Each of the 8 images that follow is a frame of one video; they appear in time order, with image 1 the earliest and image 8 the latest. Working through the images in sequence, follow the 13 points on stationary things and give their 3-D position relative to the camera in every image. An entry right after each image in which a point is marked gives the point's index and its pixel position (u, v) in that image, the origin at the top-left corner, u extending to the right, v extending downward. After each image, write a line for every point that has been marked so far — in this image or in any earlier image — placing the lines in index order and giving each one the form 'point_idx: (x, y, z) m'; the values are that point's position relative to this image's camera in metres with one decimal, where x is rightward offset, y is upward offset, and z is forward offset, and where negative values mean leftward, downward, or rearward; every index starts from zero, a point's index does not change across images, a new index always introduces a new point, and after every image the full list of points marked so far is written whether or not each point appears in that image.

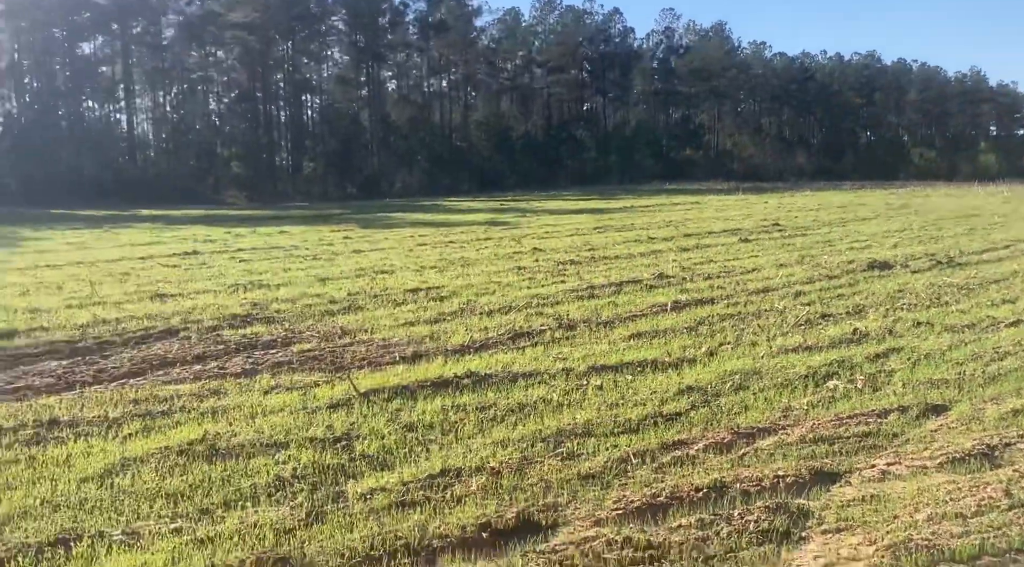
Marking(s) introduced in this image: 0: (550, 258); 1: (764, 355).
0: (+0.8, +0.5, +19.5) m
1: (+2.3, -0.7, +8.5) m
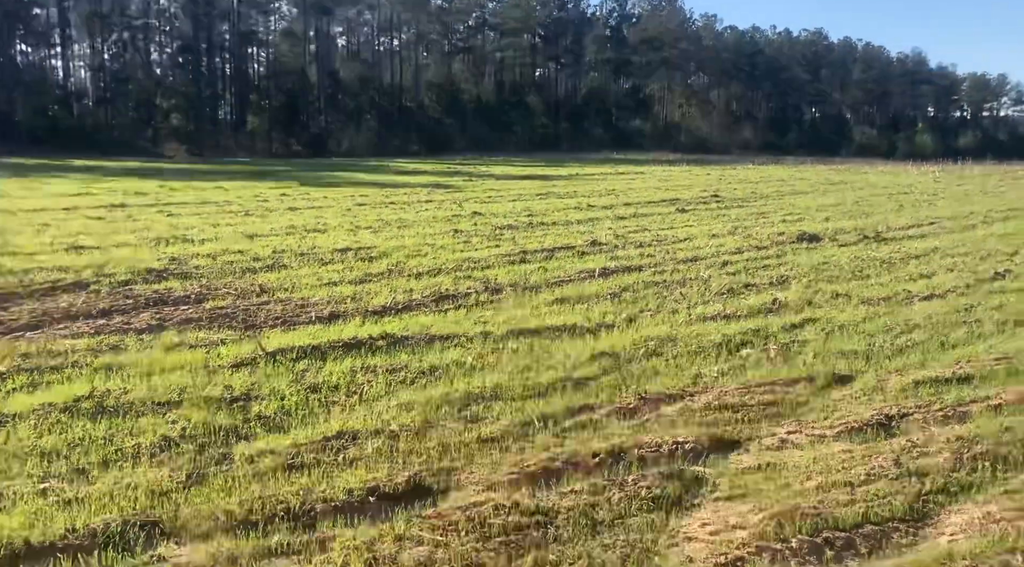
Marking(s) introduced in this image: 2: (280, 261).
0: (-0.6, +1.3, +19.3) m
1: (+1.6, -0.4, +8.5) m
2: (-3.1, +0.3, +12.1) m
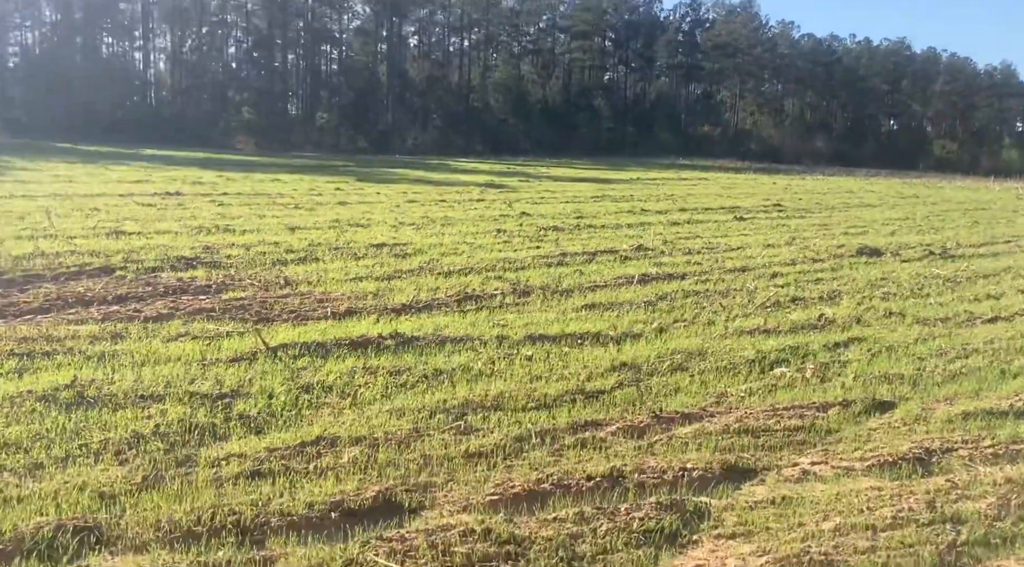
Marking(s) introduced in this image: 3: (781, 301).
0: (+0.4, +1.2, +18.9) m
1: (+1.8, -0.5, +8.0) m
2: (-2.6, +0.4, +11.9) m
3: (+3.0, -0.2, +10.1) m
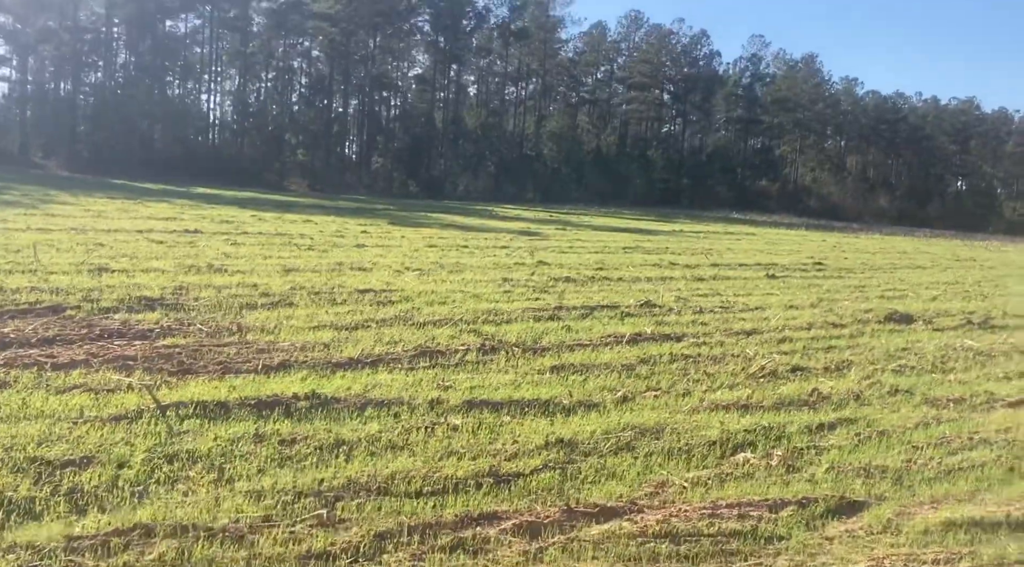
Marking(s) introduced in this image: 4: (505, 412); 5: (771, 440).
0: (+0.6, +0.2, +18.1) m
1: (+1.3, -1.0, +7.1) m
2: (-2.7, -0.2, +11.3) m
3: (+2.7, -0.9, +9.2) m
4: (0.0, -0.9, +6.5) m
5: (+1.8, -1.1, +6.3) m
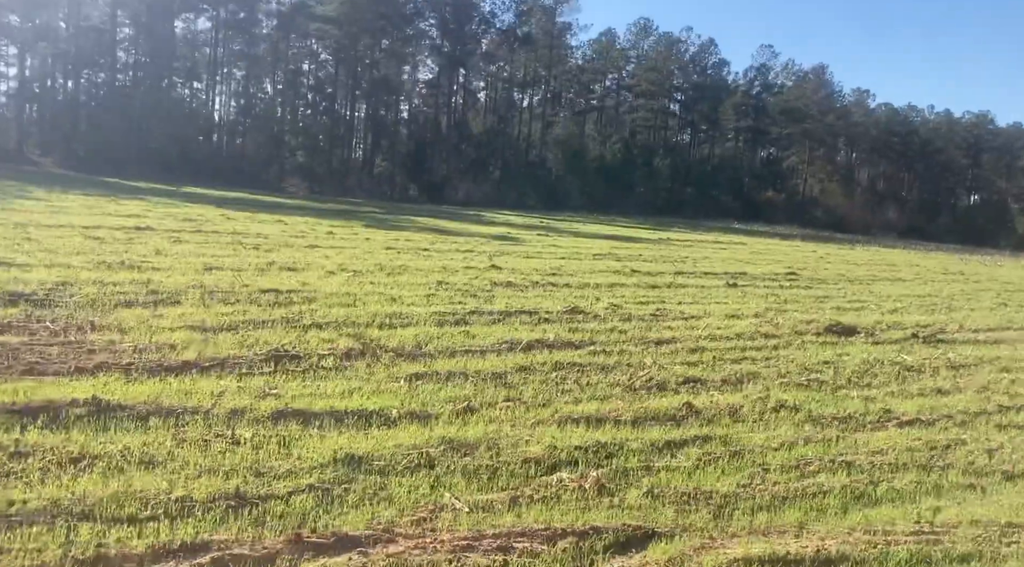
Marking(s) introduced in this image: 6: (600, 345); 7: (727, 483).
0: (-0.5, +0.1, +17.5) m
1: (+0.1, -1.0, +6.5) m
2: (-3.9, -0.2, +10.7) m
3: (+1.5, -0.9, +8.5) m
4: (-1.3, -0.9, +5.9) m
5: (+0.6, -1.1, +5.7) m
6: (+1.0, -0.7, +10.6) m
7: (+1.3, -1.2, +5.6) m
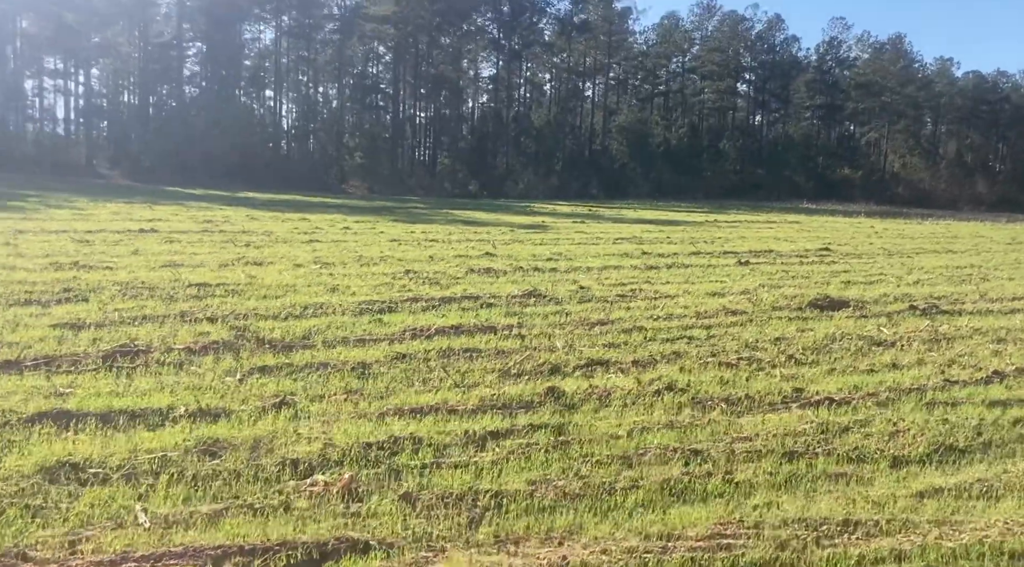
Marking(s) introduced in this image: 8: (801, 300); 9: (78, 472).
0: (-0.8, +0.4, +16.8) m
1: (-1.1, -0.8, +5.7) m
2: (-4.8, -0.1, +10.3) m
3: (+0.4, -0.7, +7.7) m
4: (-2.5, -0.8, +5.3) m
5: (-0.7, -0.9, +5.0) m
6: (+0.1, -0.5, +9.7) m
7: (0.0, -1.0, +4.7) m
8: (+4.1, -0.2, +13.1) m
9: (-2.1, -0.9, +4.5) m
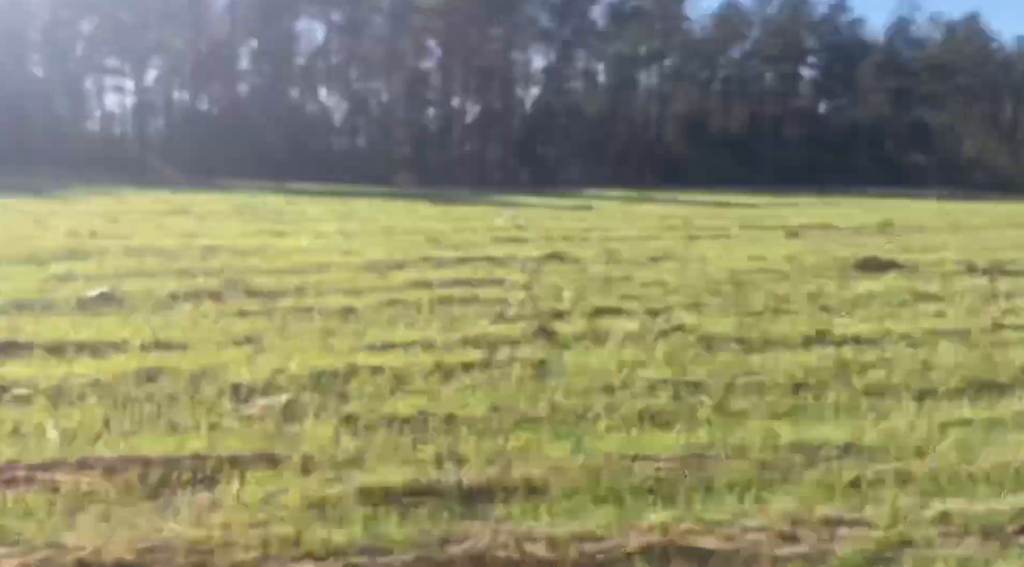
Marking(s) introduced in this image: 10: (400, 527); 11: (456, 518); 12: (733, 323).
0: (-0.1, +0.9, +16.4) m
1: (-1.2, -0.4, +5.3) m
2: (-4.6, +0.3, +10.2) m
3: (+0.4, -0.2, +7.2) m
4: (-2.6, -0.4, +5.0) m
5: (-0.9, -0.5, +4.6) m
6: (+0.3, 0.0, +9.3) m
7: (-0.1, -0.6, +4.3) m
8: (+4.5, +0.3, +12.3) m
9: (-2.3, -0.5, +4.2) m
10: (-0.4, -0.7, +2.8) m
11: (-0.2, -0.7, +3.0) m
12: (+1.7, -0.3, +6.8) m
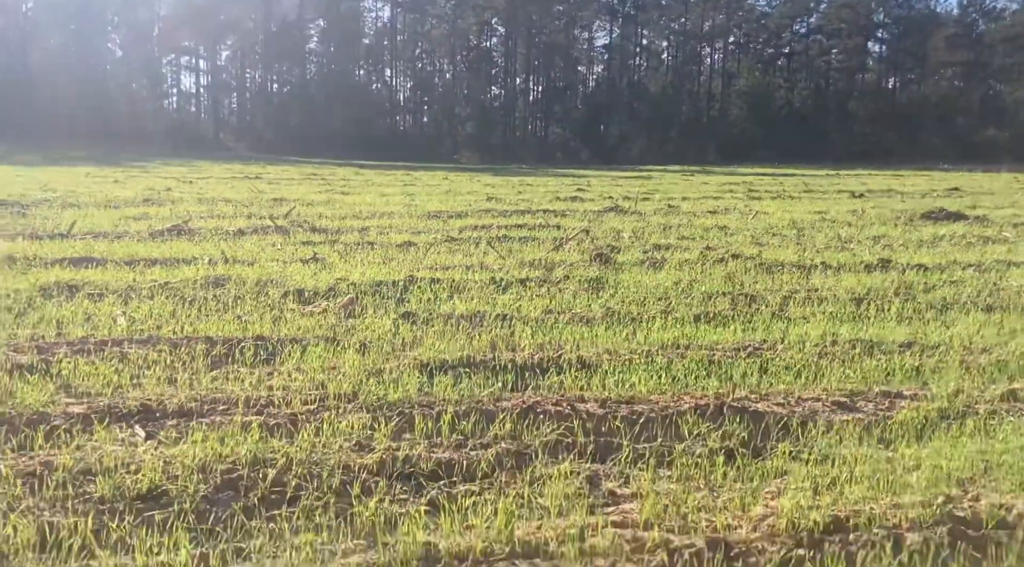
0: (+0.9, +1.6, +16.3) m
1: (-0.9, +0.1, +5.4) m
2: (-3.9, +0.9, +10.4) m
3: (+0.9, +0.3, +7.1) m
4: (-2.3, +0.1, +5.2) m
5: (-0.6, 0.0, +4.6) m
6: (+0.9, +0.6, +9.2) m
7: (+0.1, -0.1, +4.3) m
8: (+5.3, +0.9, +12.0) m
9: (-2.0, 0.0, +4.4) m
10: (-0.2, -0.3, +2.9) m
11: (0.0, -0.3, +3.0) m
12: (+2.1, +0.2, +6.7) m
